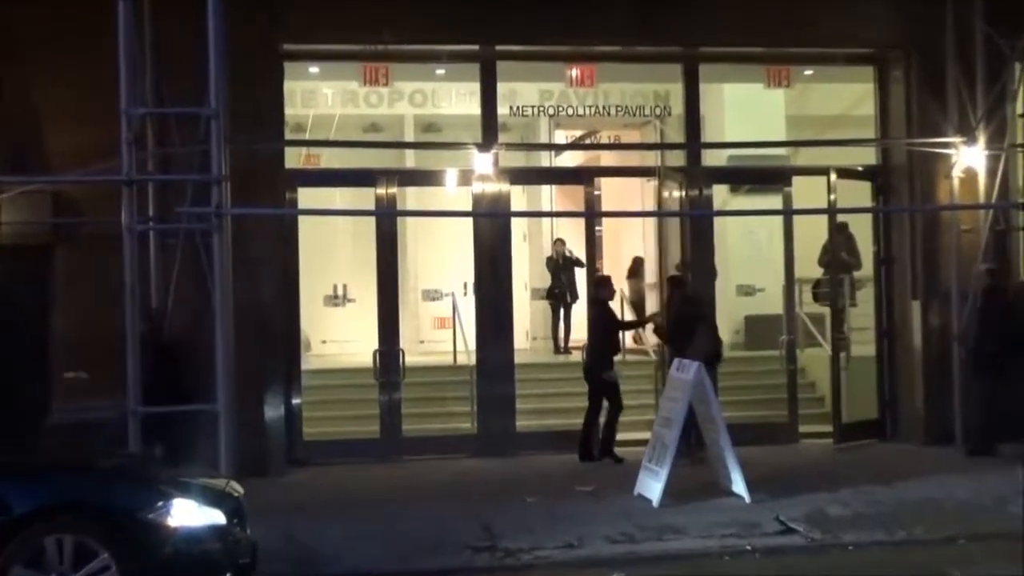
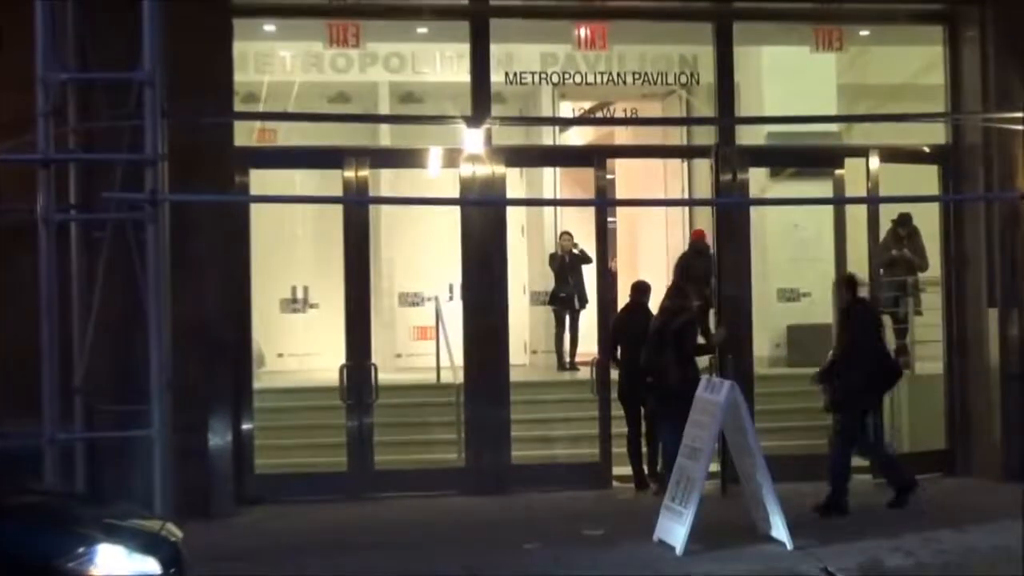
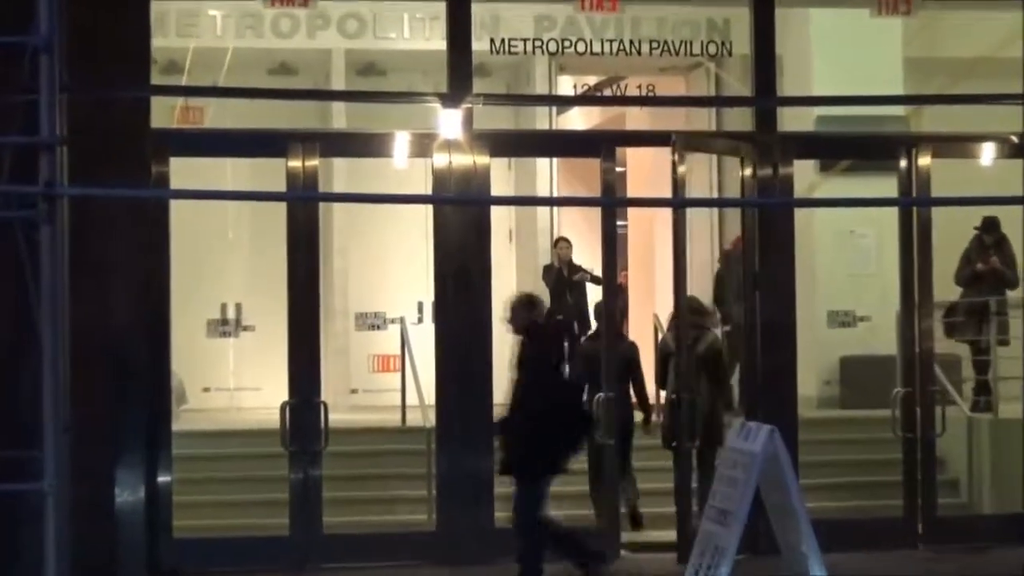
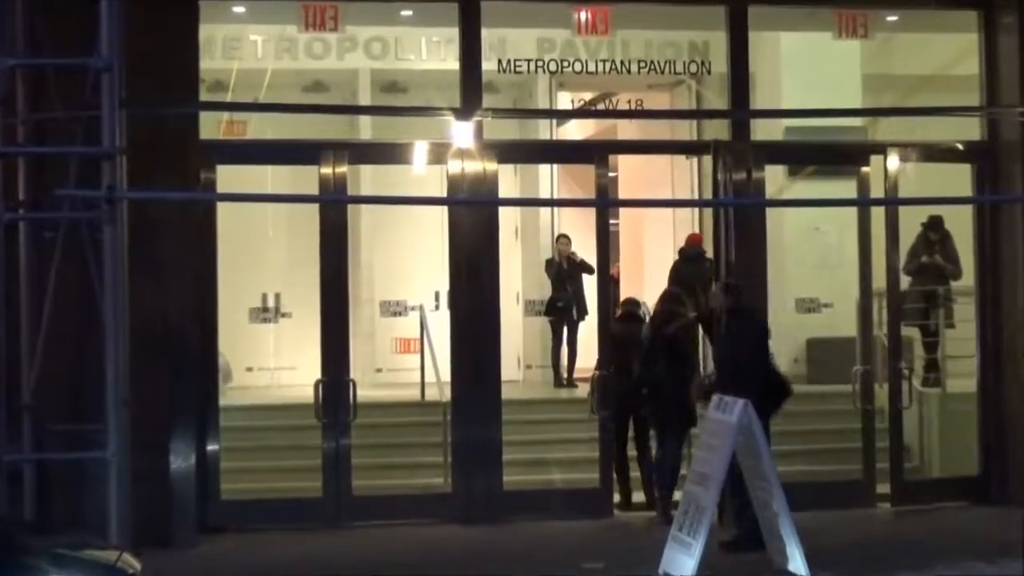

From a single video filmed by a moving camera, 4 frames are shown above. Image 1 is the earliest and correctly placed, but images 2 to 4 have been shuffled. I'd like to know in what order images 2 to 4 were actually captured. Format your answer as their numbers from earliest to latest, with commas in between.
2, 4, 3
